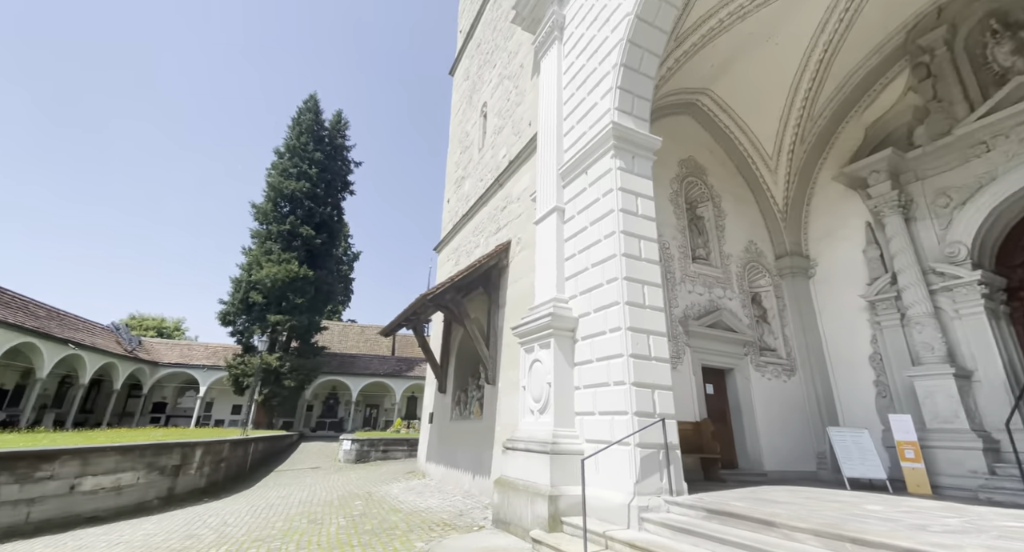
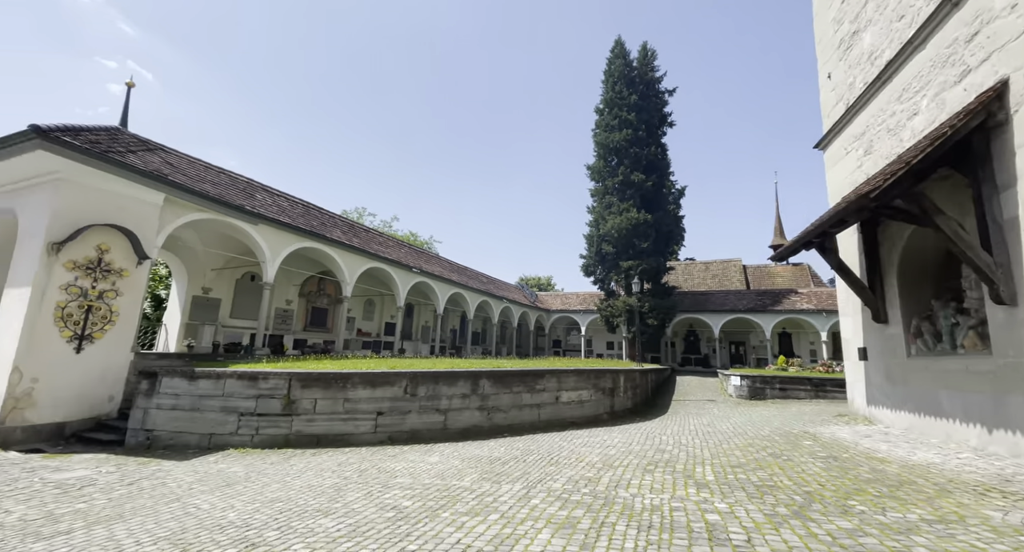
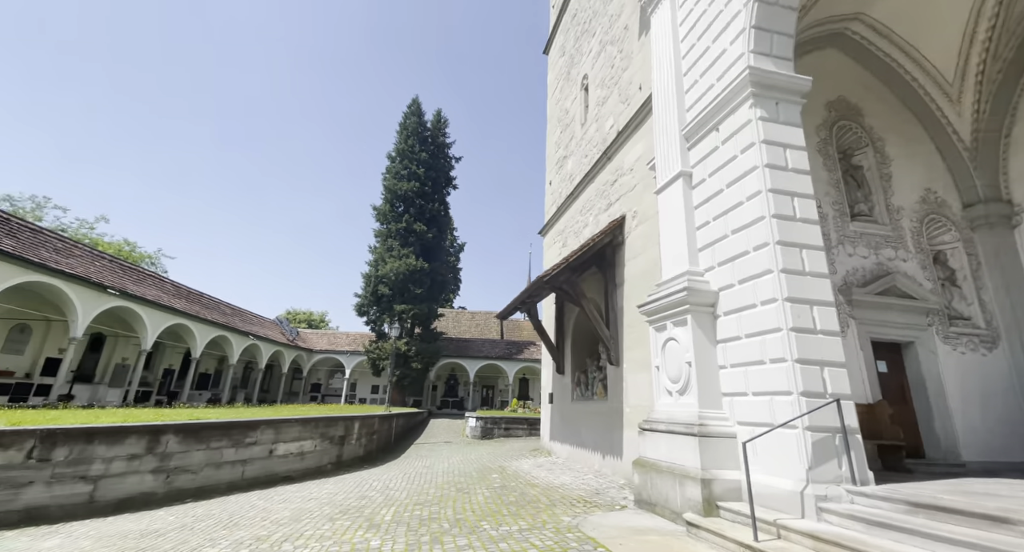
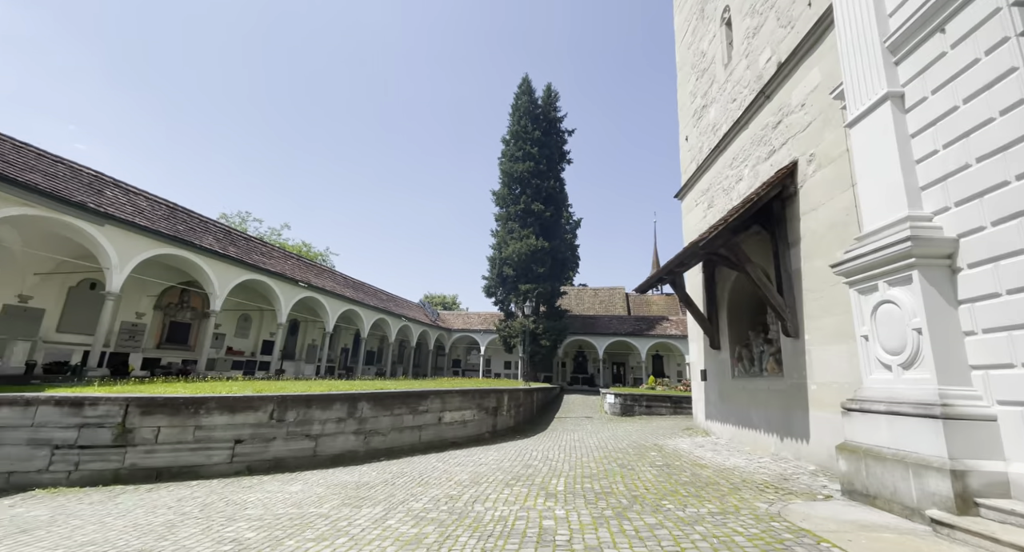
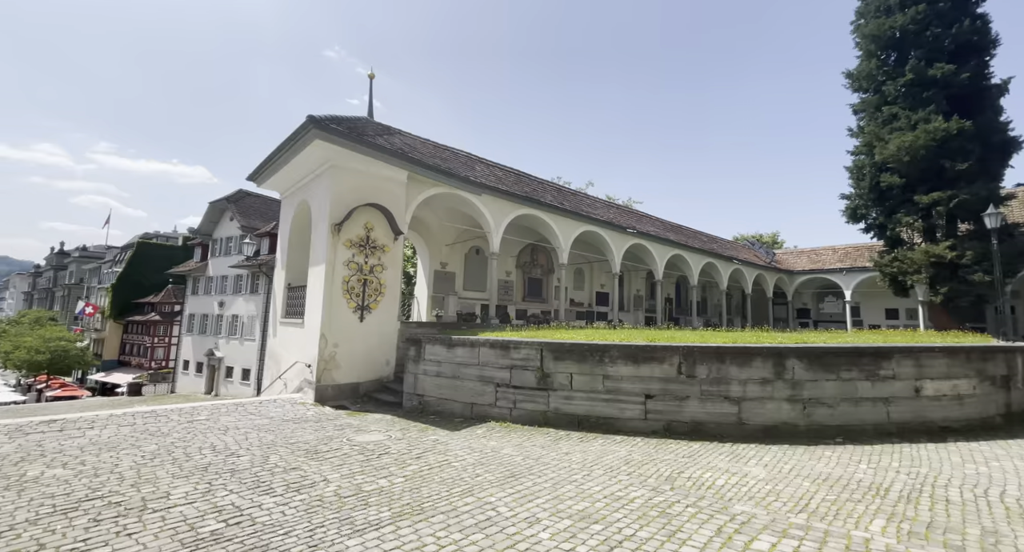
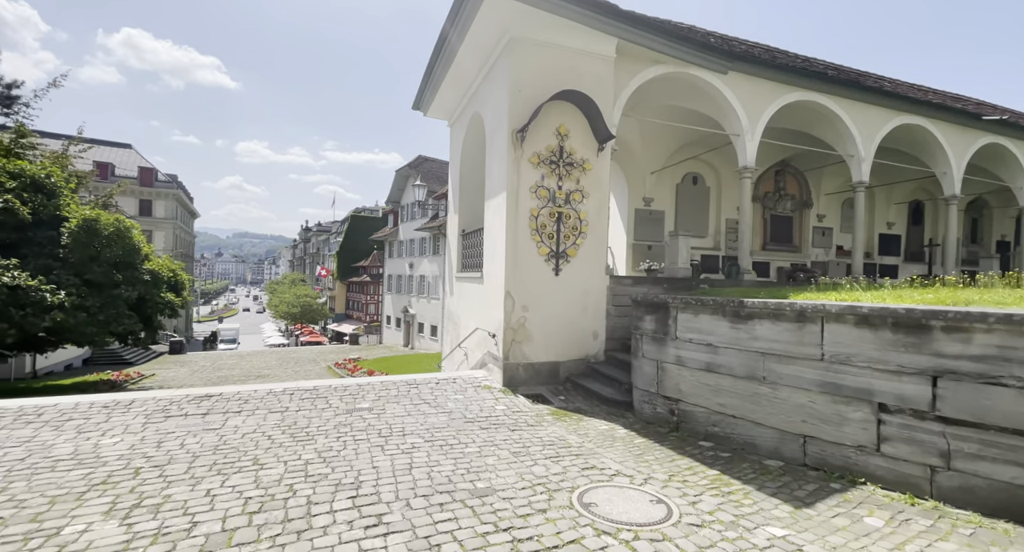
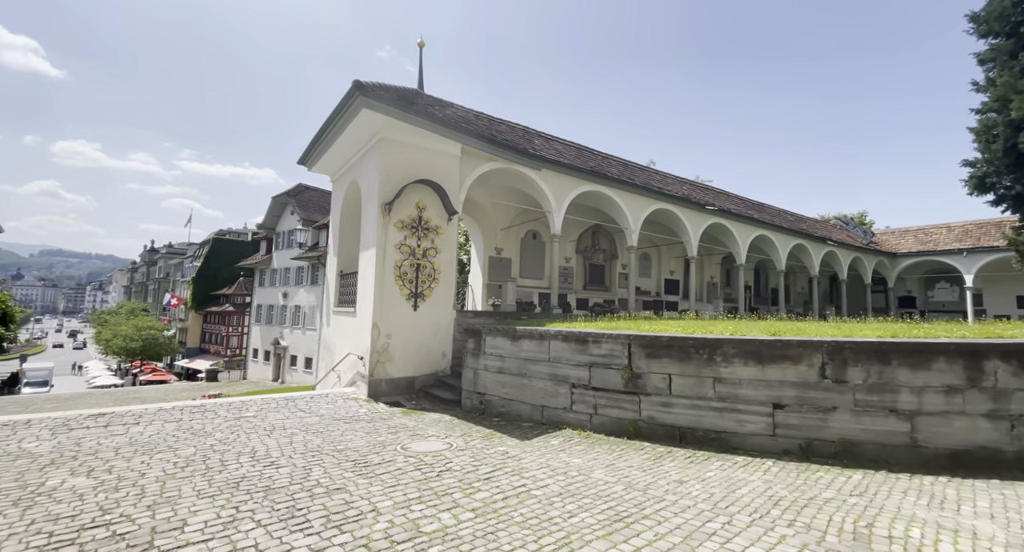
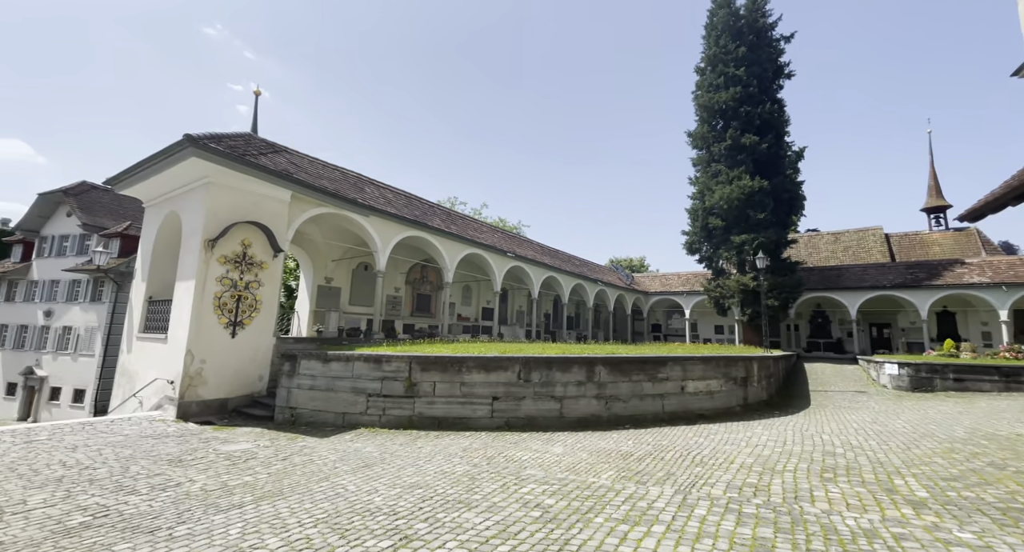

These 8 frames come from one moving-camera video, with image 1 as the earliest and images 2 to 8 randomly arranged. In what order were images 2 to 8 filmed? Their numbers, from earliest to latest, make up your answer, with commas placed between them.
3, 4, 2, 8, 5, 7, 6
